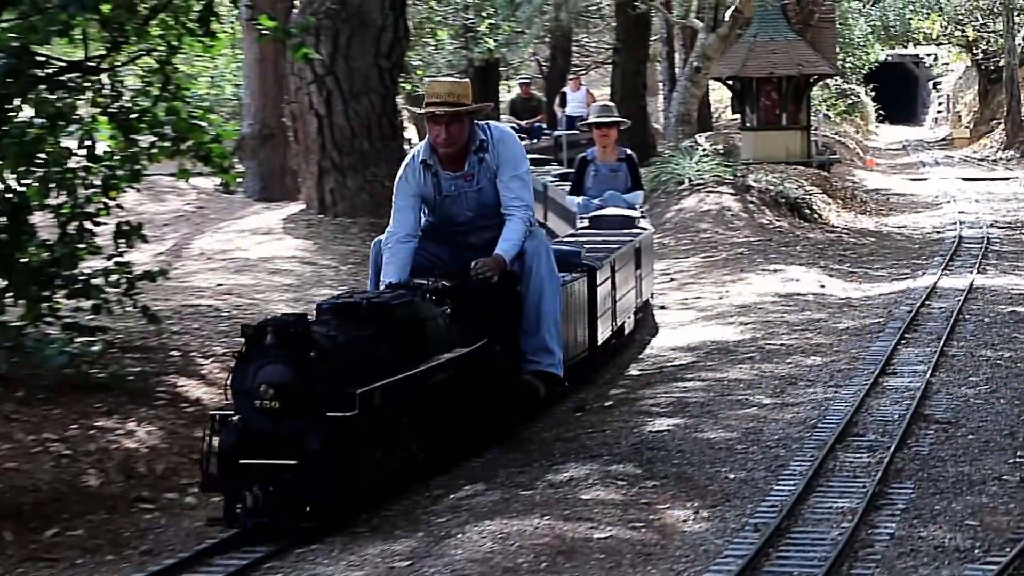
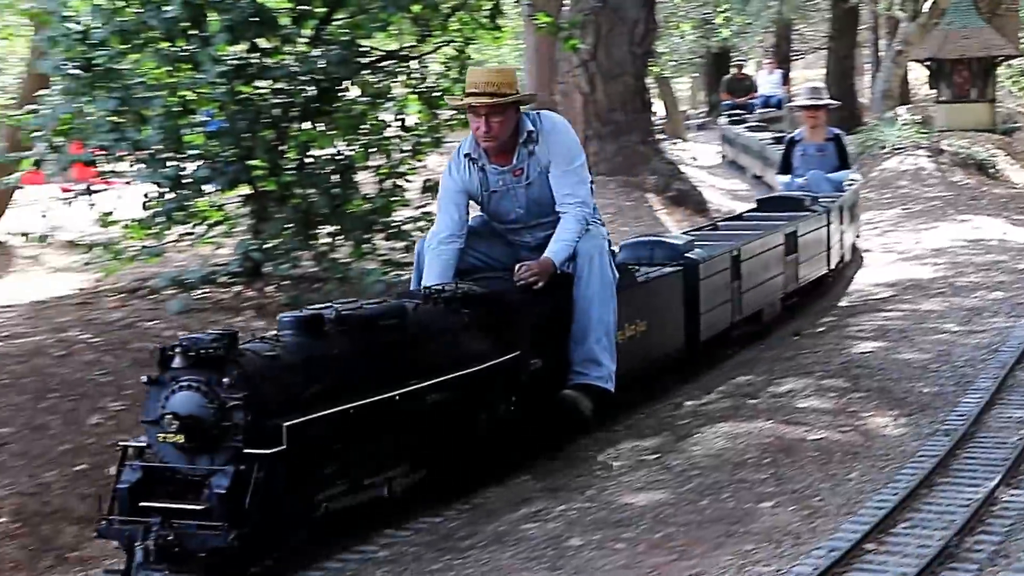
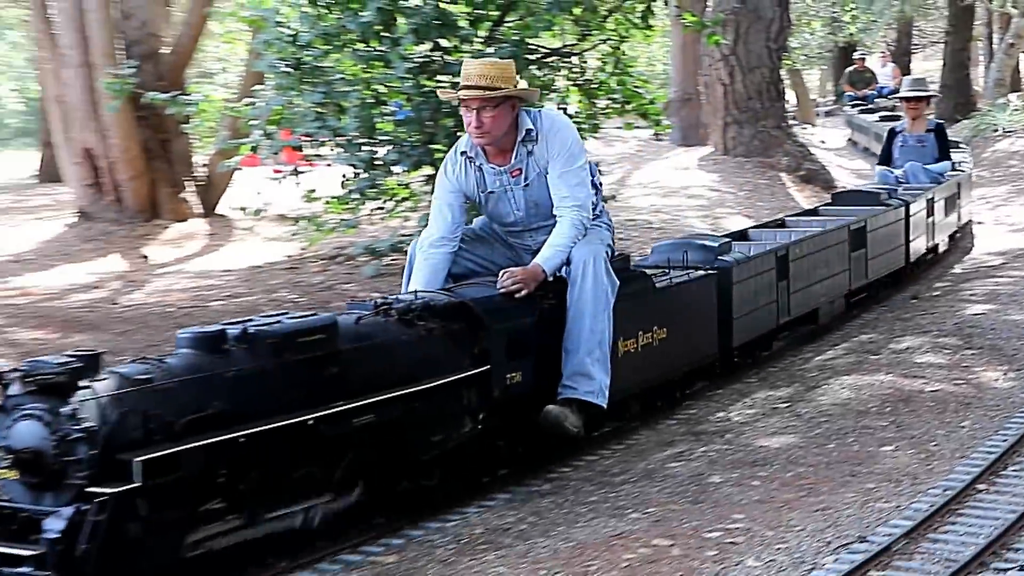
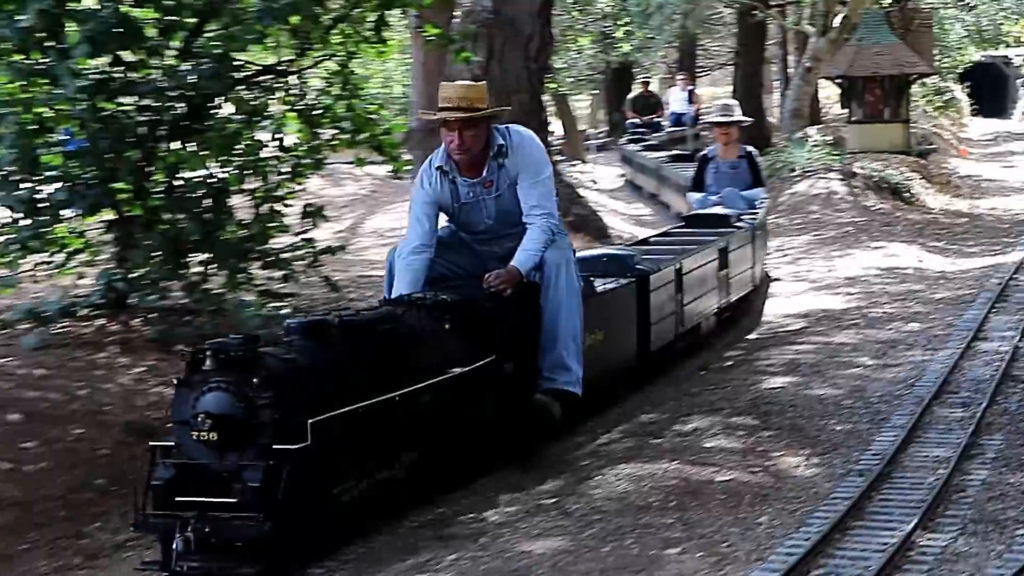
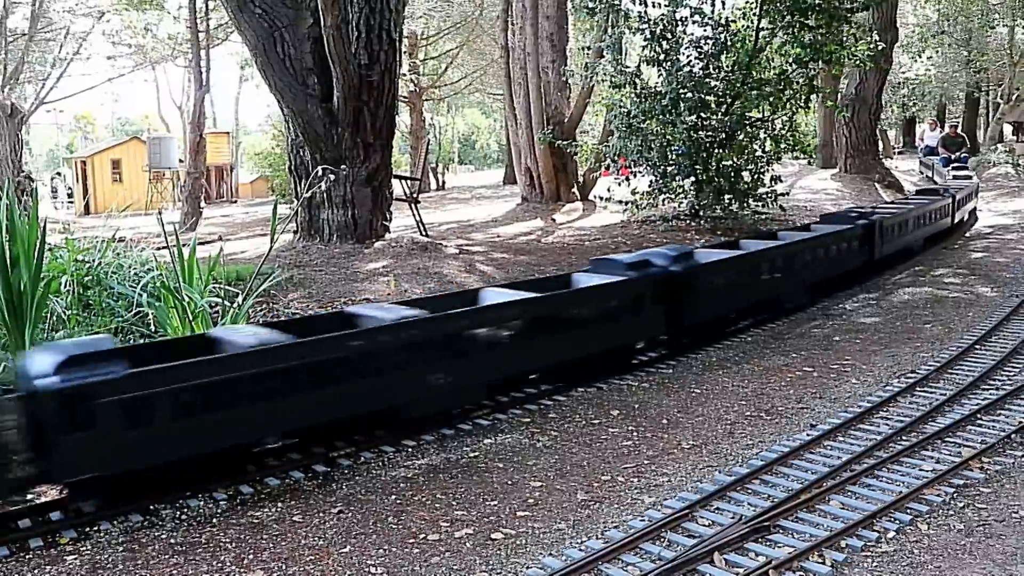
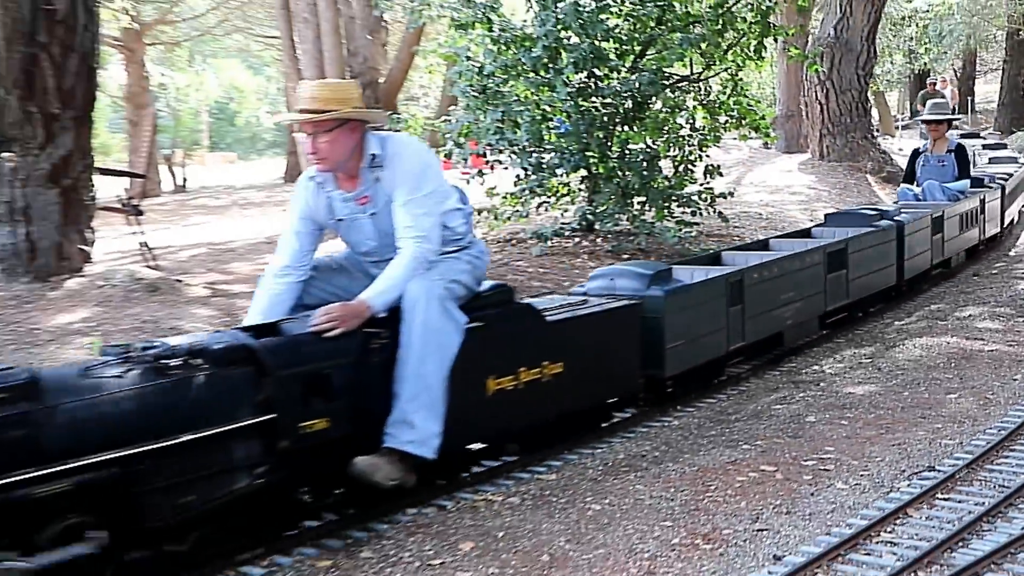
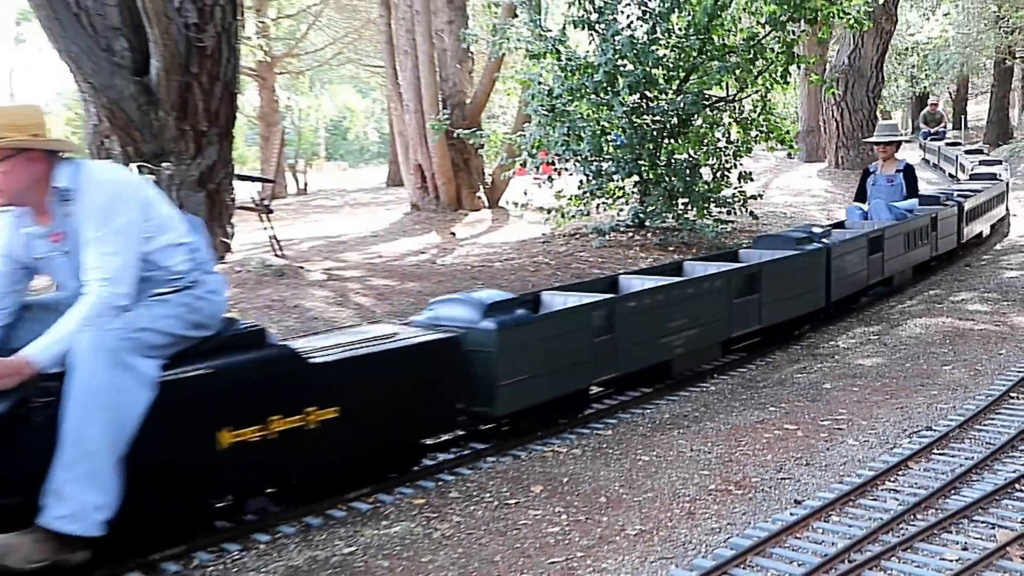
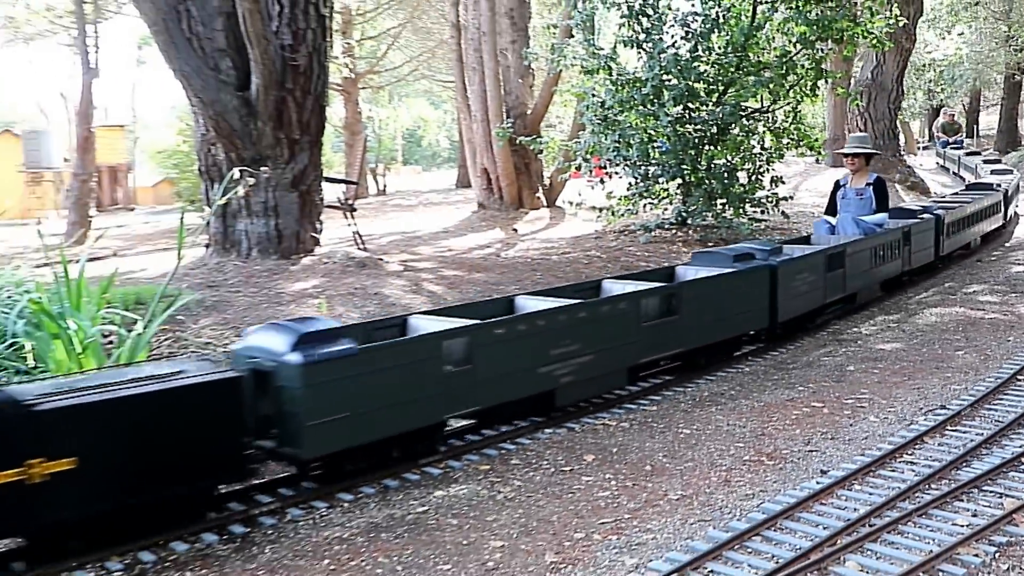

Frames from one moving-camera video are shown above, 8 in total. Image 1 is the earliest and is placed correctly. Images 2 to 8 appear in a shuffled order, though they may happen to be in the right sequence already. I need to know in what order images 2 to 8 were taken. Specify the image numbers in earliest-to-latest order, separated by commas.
4, 2, 3, 6, 7, 8, 5
